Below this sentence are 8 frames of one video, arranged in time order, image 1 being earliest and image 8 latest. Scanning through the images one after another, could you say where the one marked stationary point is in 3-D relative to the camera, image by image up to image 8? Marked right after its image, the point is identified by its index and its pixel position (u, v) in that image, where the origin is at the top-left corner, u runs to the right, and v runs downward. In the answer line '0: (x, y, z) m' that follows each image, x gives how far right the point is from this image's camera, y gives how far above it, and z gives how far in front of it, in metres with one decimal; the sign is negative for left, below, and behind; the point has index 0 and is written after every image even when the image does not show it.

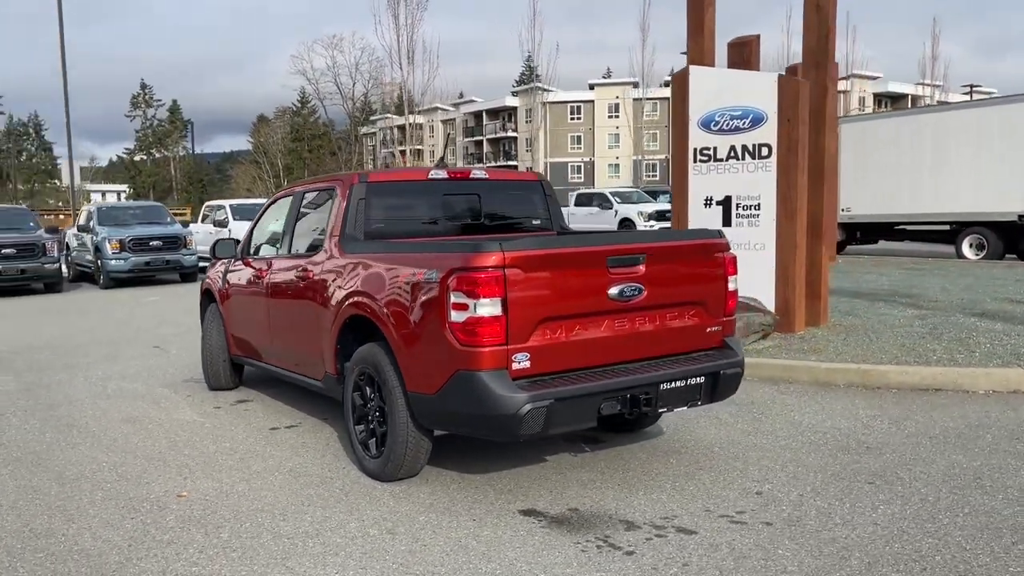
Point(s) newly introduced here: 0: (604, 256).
0: (+0.5, +0.2, +4.6) m
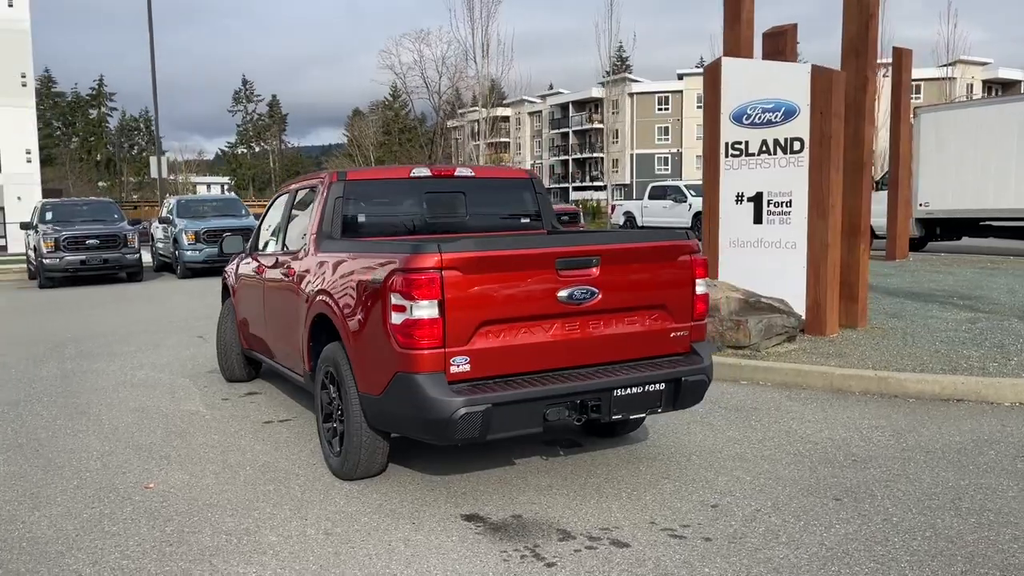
0: (+0.2, +0.2, +4.5) m
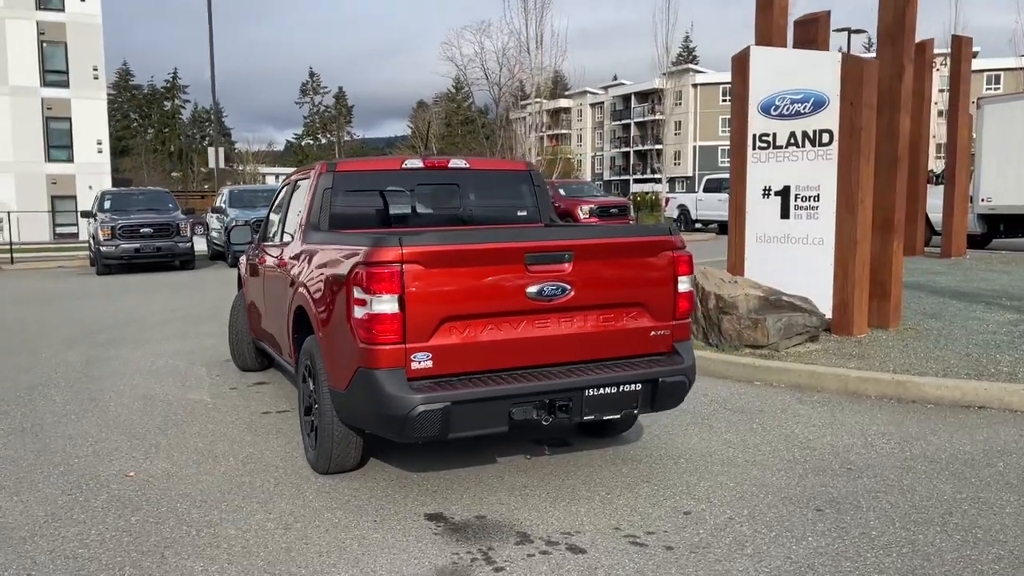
0: (0.0, +0.2, +4.4) m
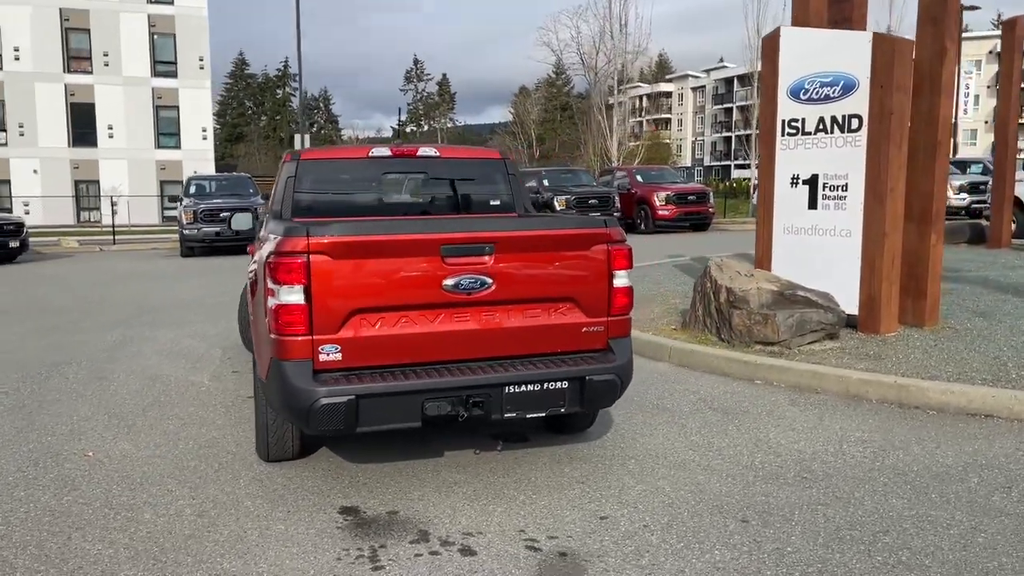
0: (-0.4, +0.2, +4.3) m
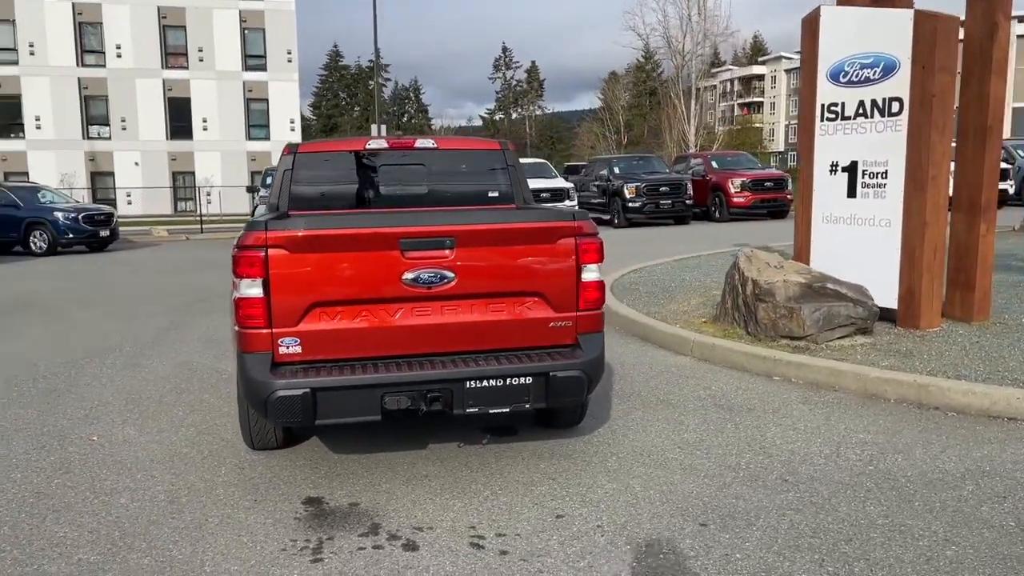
0: (-0.6, +0.2, +4.3) m
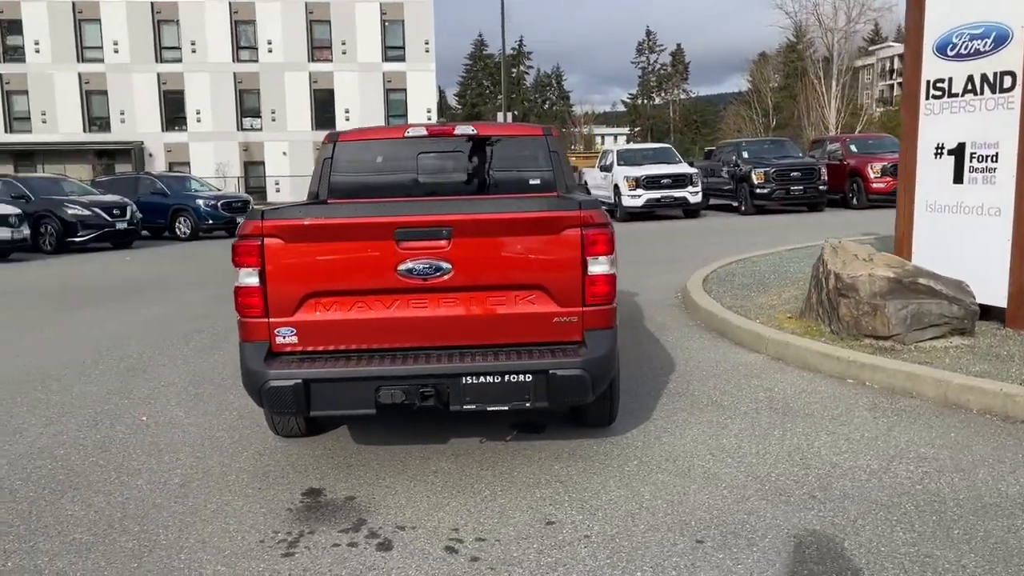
0: (-0.6, +0.3, +4.2) m
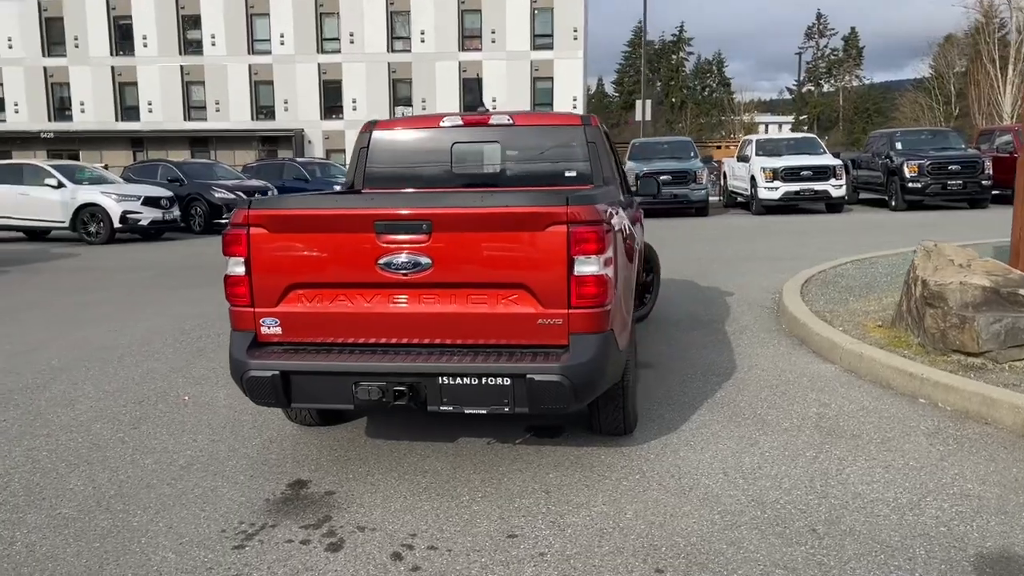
0: (-0.7, +0.3, +4.1) m
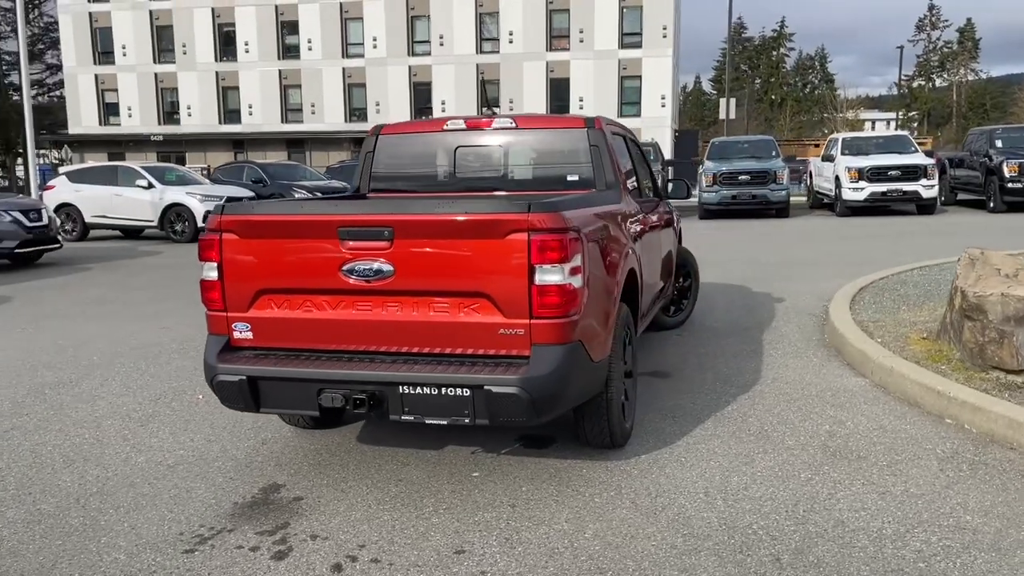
0: (-0.8, +0.3, +4.1) m
